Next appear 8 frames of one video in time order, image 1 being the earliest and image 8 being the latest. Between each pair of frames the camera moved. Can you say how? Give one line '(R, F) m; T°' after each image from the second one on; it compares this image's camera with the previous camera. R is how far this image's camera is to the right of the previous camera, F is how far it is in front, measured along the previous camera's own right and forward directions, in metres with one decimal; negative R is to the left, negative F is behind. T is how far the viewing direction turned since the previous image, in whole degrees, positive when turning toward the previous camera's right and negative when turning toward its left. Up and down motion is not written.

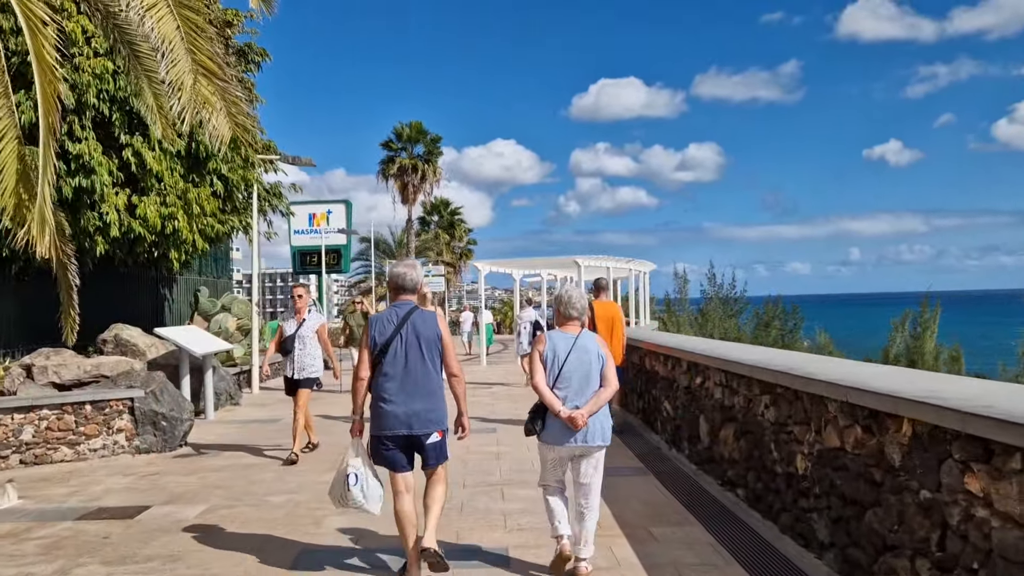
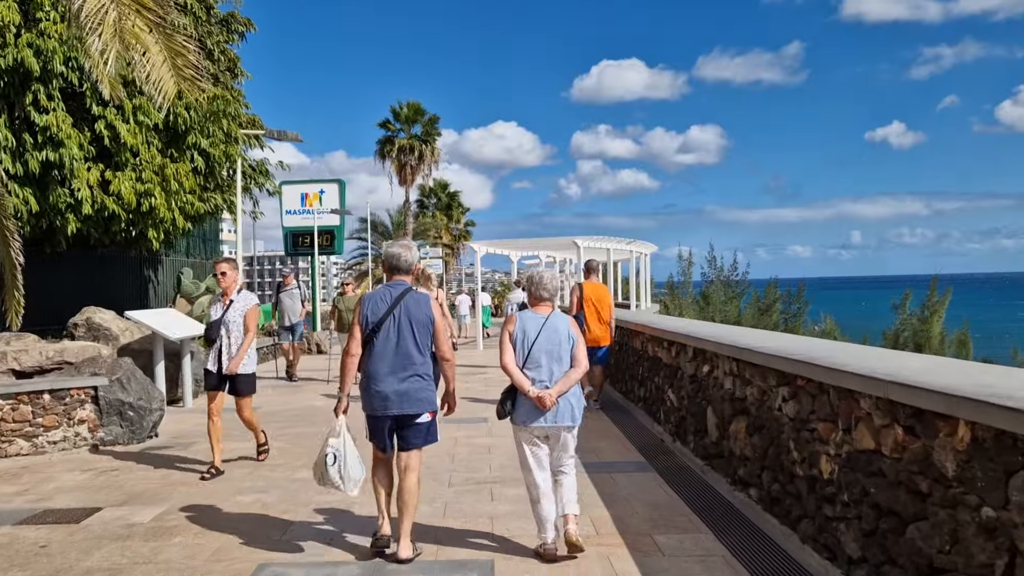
(+0.1, +0.6) m; 0°
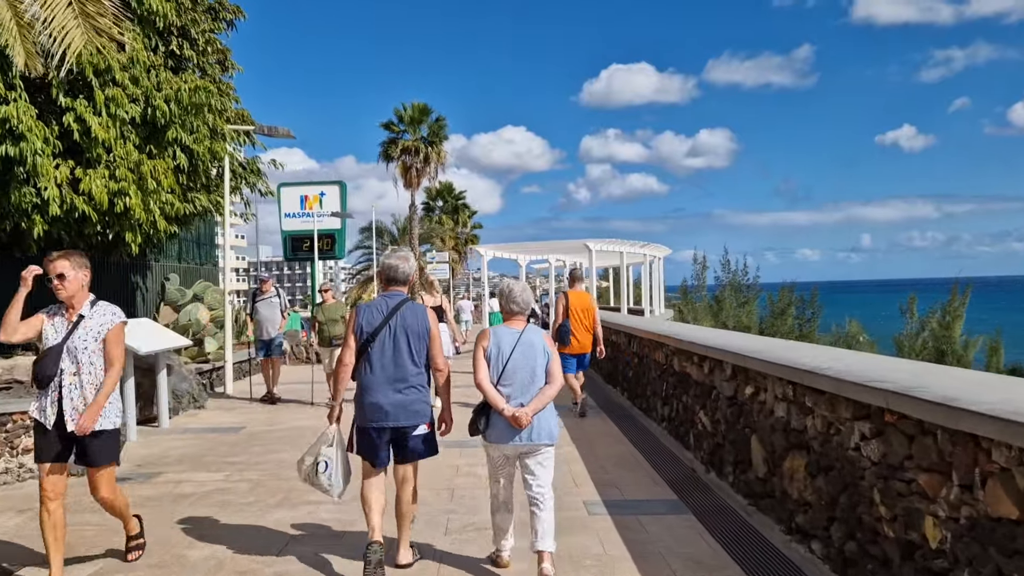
(0.0, +1.1) m; -1°
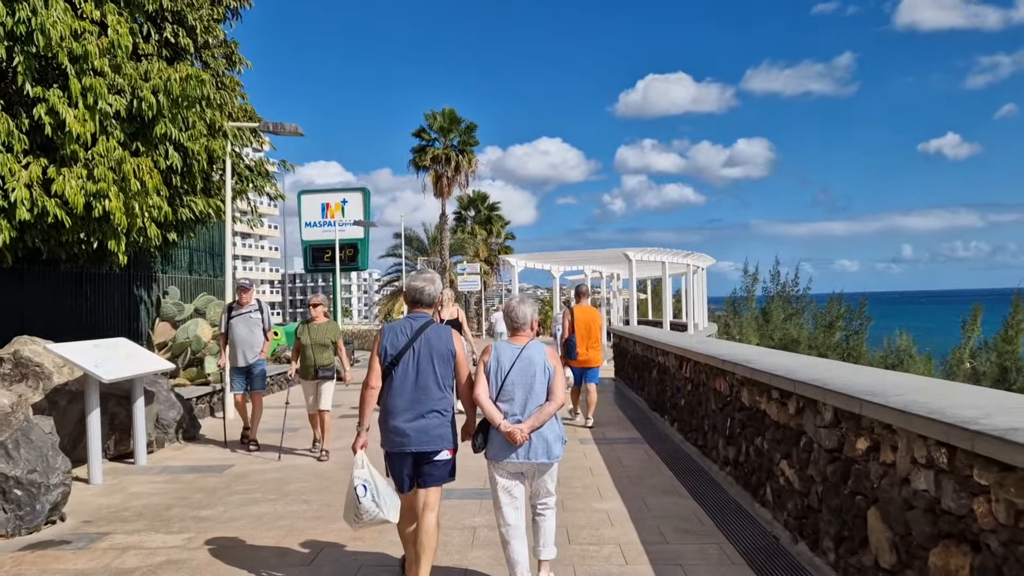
(0.0, +1.5) m; -2°
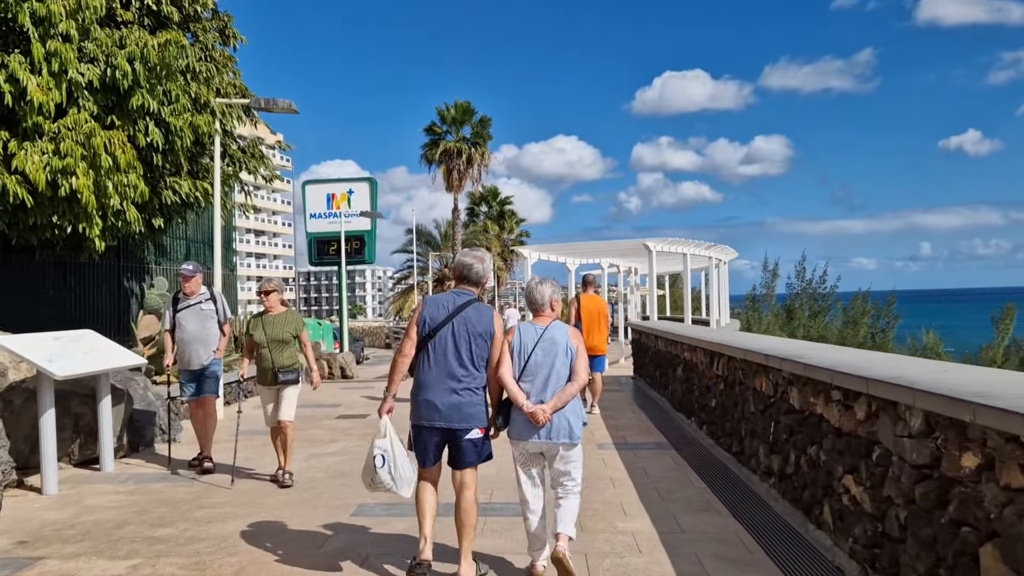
(0.0, +1.0) m; -1°
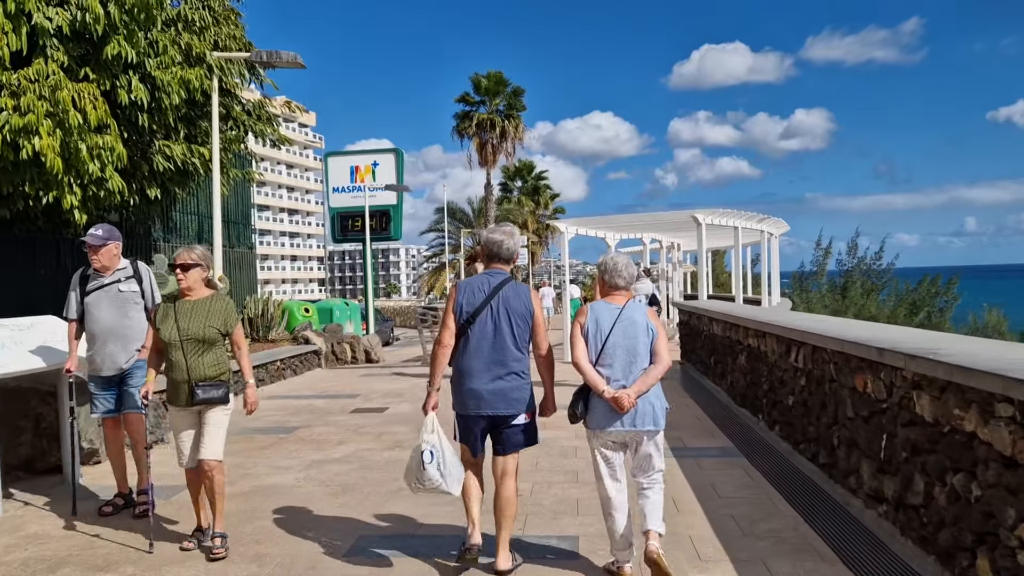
(0.0, +1.4) m; -2°
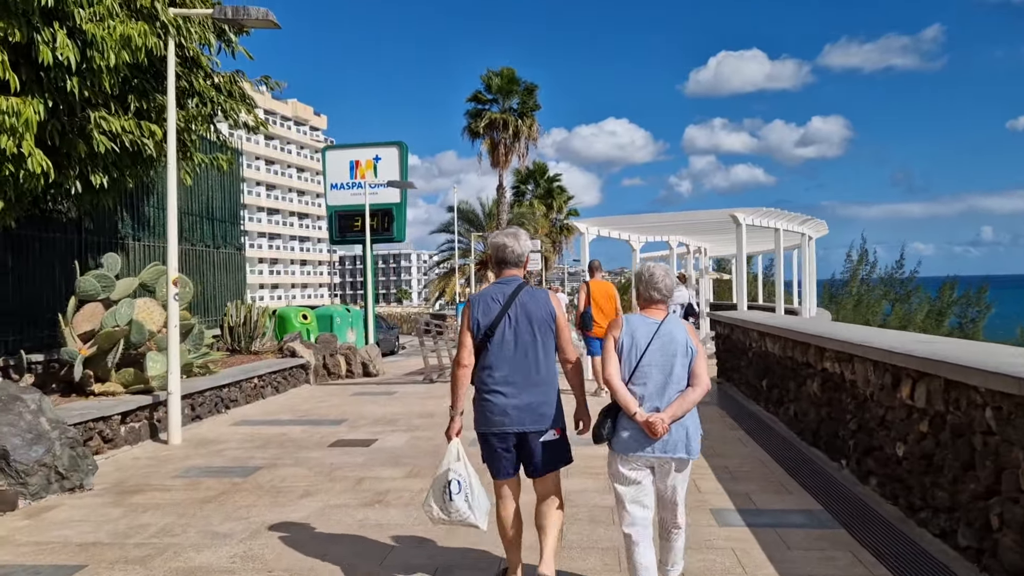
(0.0, +1.8) m; -1°
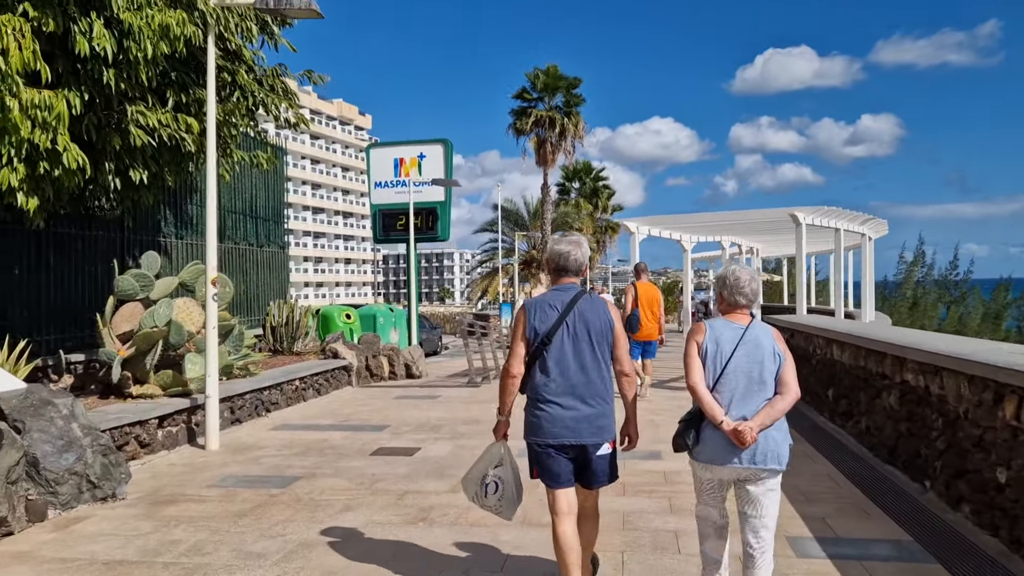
(-0.1, +0.4) m; -3°
